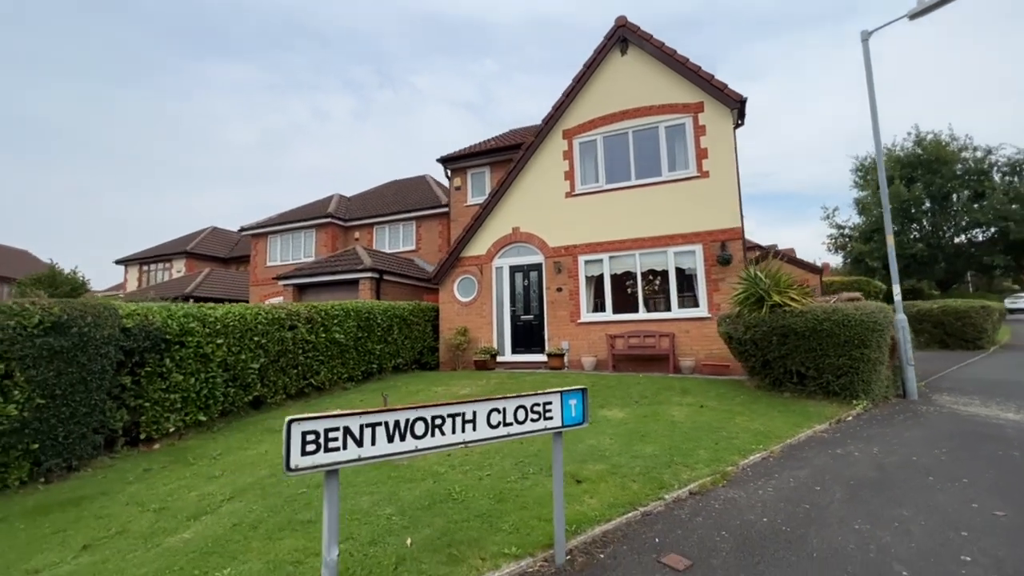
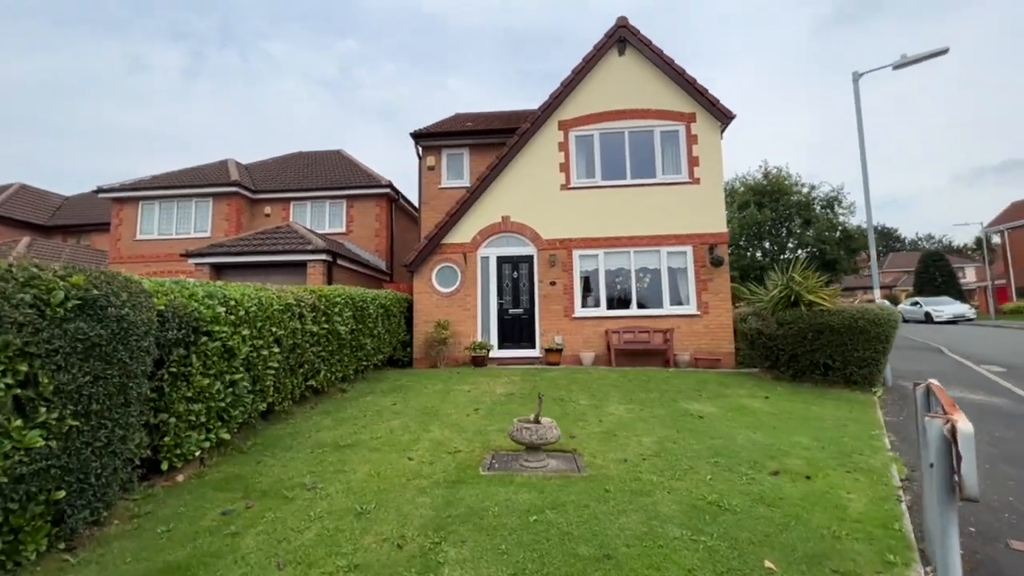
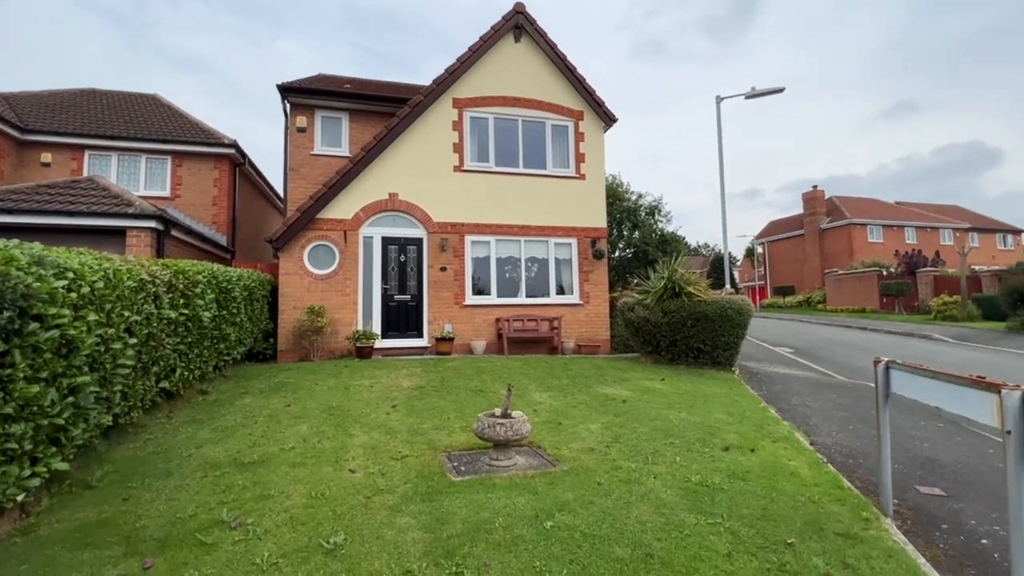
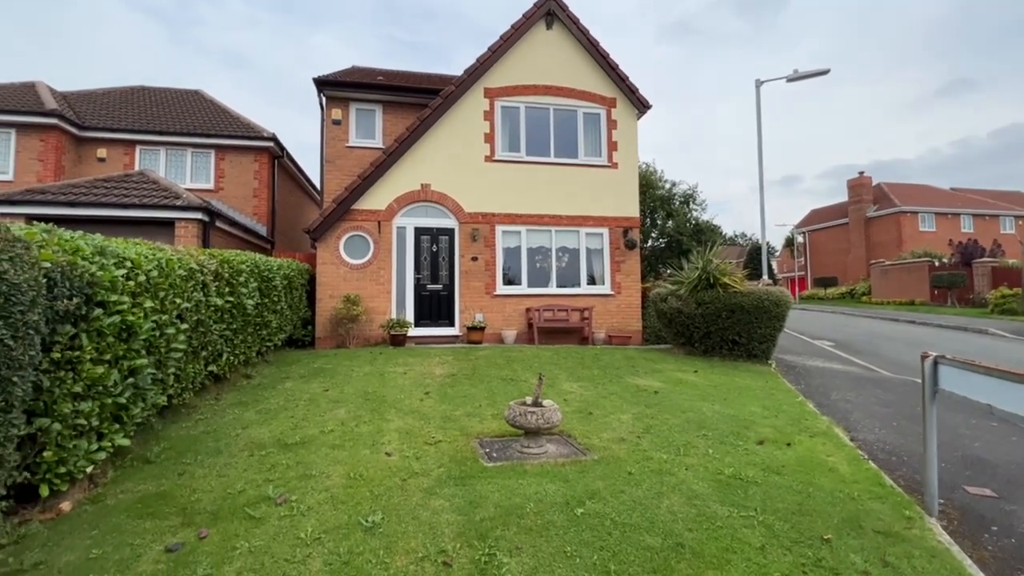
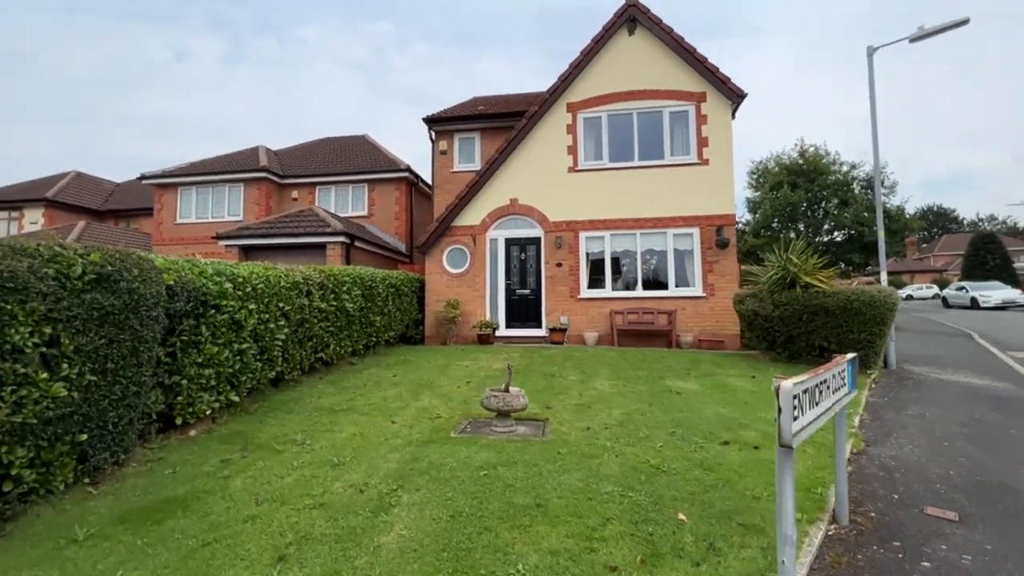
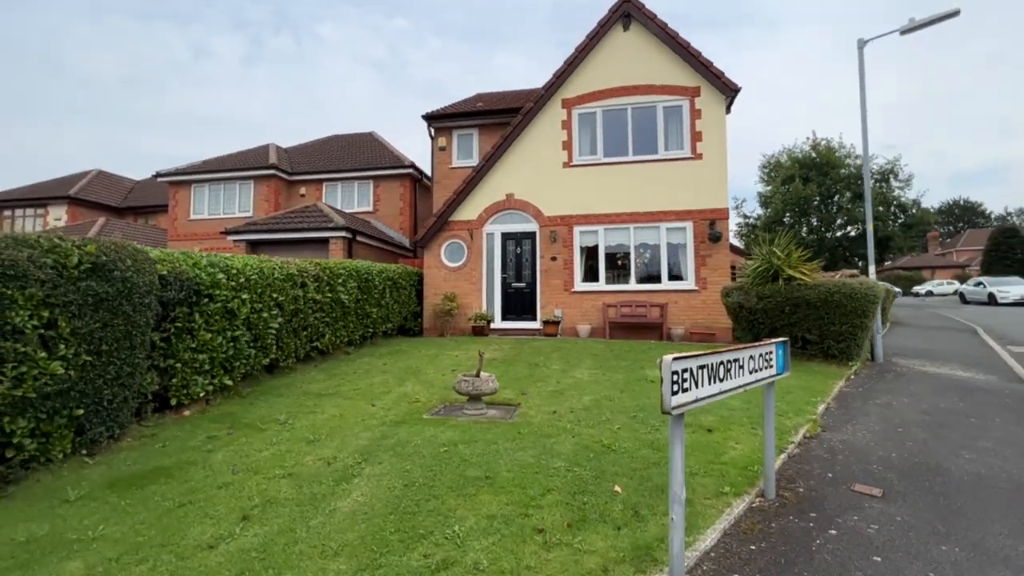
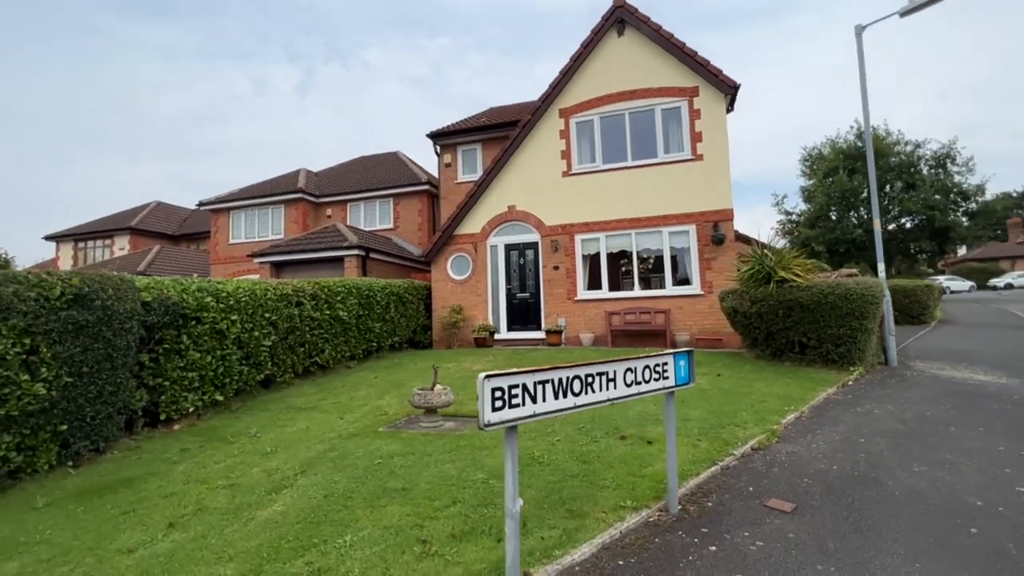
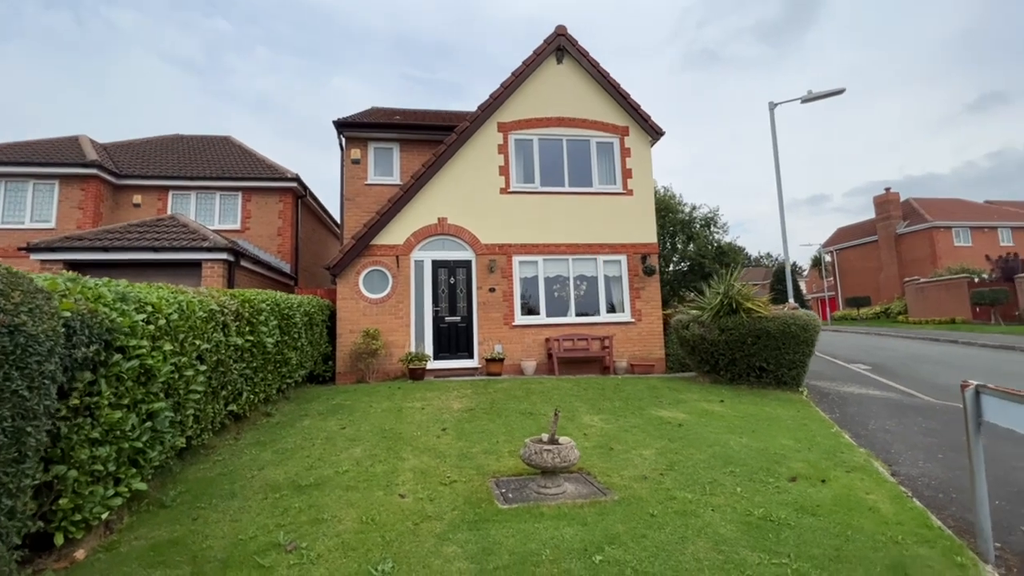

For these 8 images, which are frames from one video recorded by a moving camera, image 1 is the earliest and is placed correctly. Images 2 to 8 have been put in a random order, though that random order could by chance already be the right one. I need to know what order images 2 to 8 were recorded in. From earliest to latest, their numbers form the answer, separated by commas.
7, 6, 5, 2, 8, 3, 4
